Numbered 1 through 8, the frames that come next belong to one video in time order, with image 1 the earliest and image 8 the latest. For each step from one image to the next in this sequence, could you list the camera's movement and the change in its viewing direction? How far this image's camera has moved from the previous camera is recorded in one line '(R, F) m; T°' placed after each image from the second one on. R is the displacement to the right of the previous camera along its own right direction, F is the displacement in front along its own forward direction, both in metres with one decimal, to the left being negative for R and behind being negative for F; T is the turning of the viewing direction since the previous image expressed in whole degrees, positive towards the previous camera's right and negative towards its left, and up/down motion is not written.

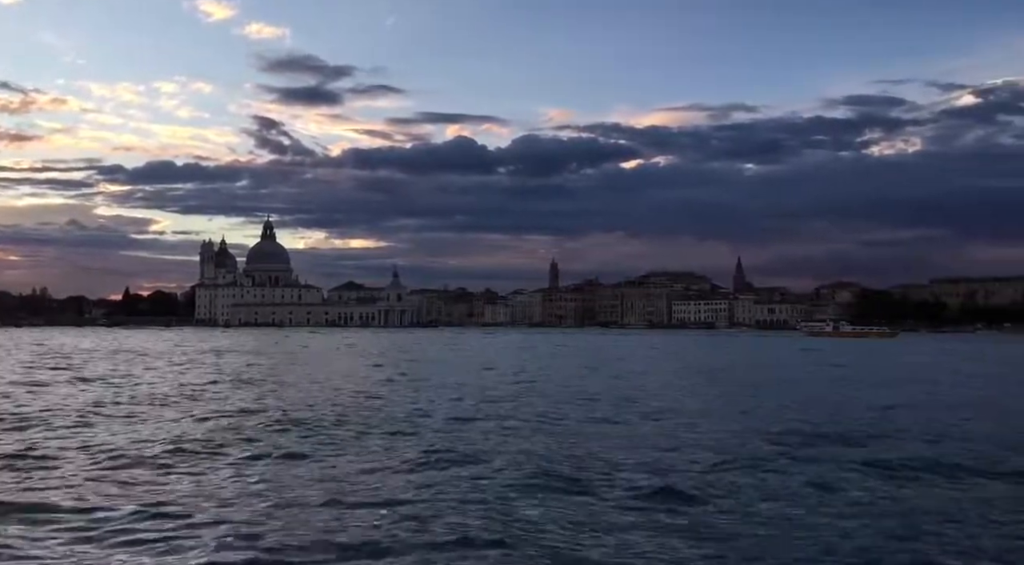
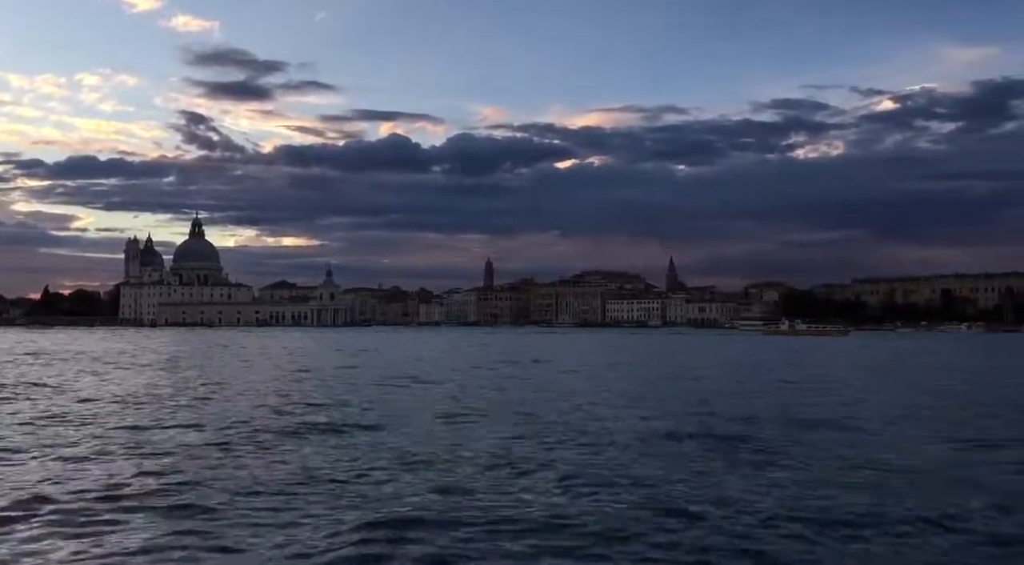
(0.0, +0.7) m; +3°
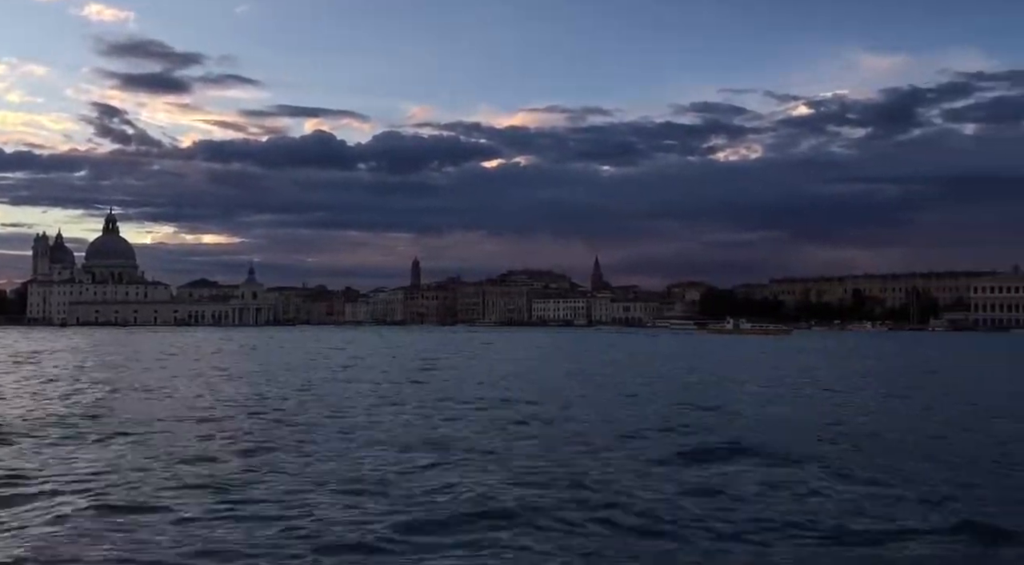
(-0.1, +1.3) m; +4°
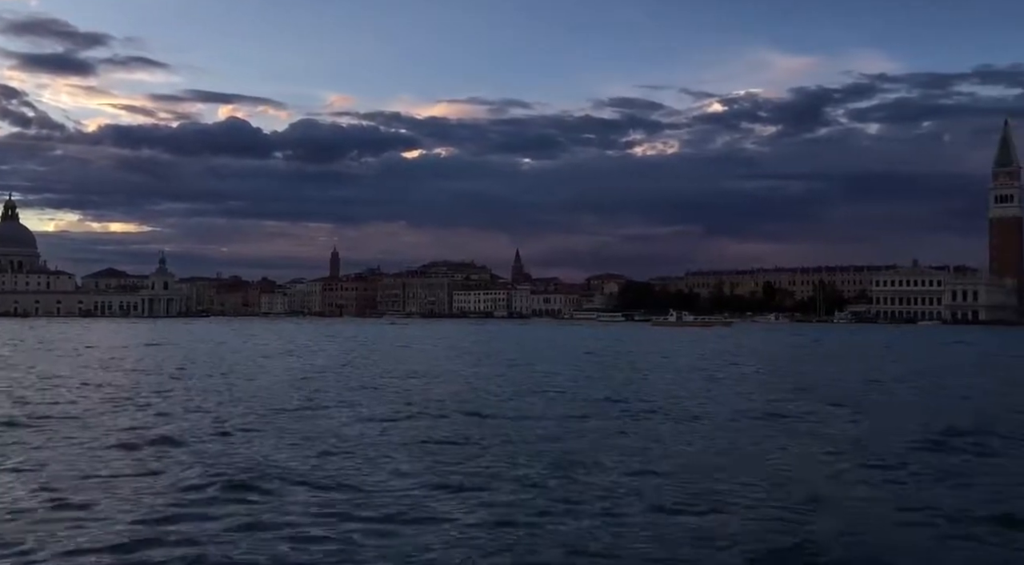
(-0.1, +1.6) m; +4°
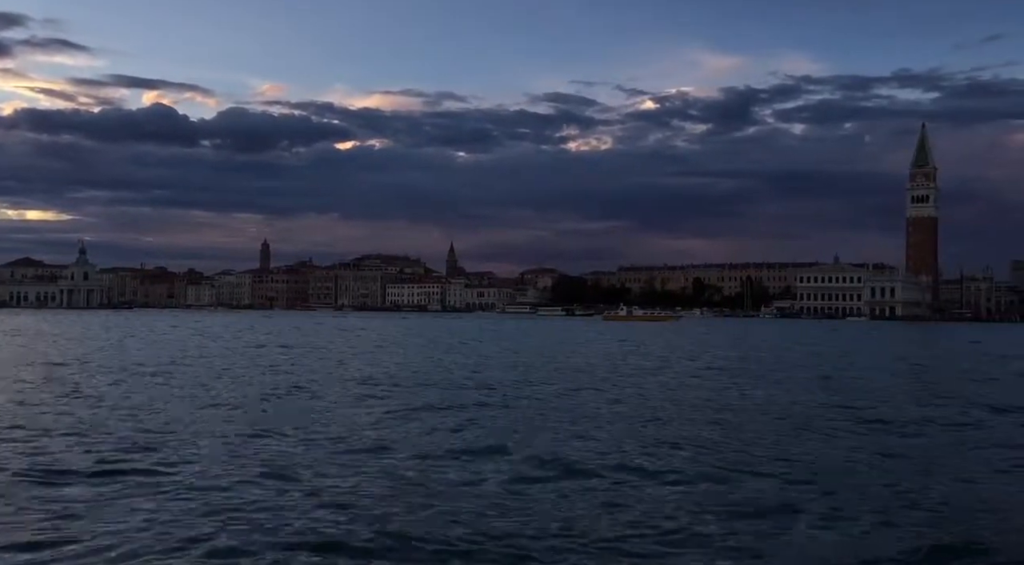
(-0.1, +1.7) m; +3°
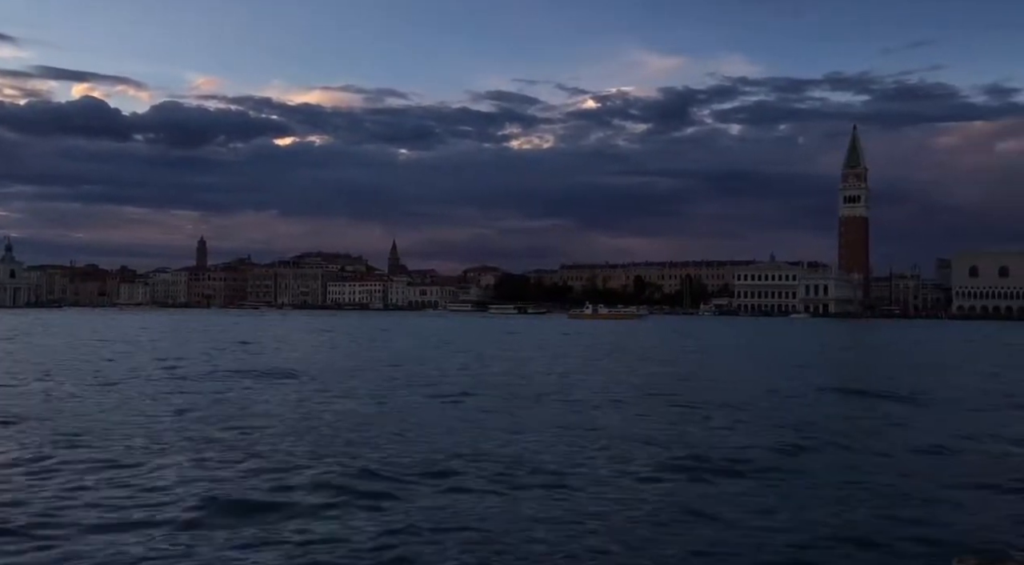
(+0.4, 0.0) m; +3°
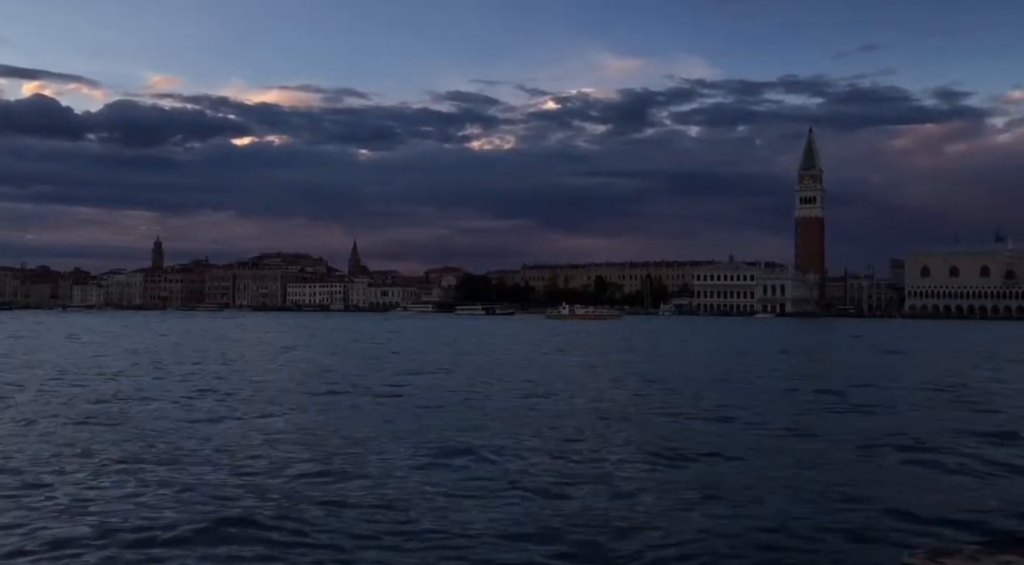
(+0.3, +0.2) m; +2°
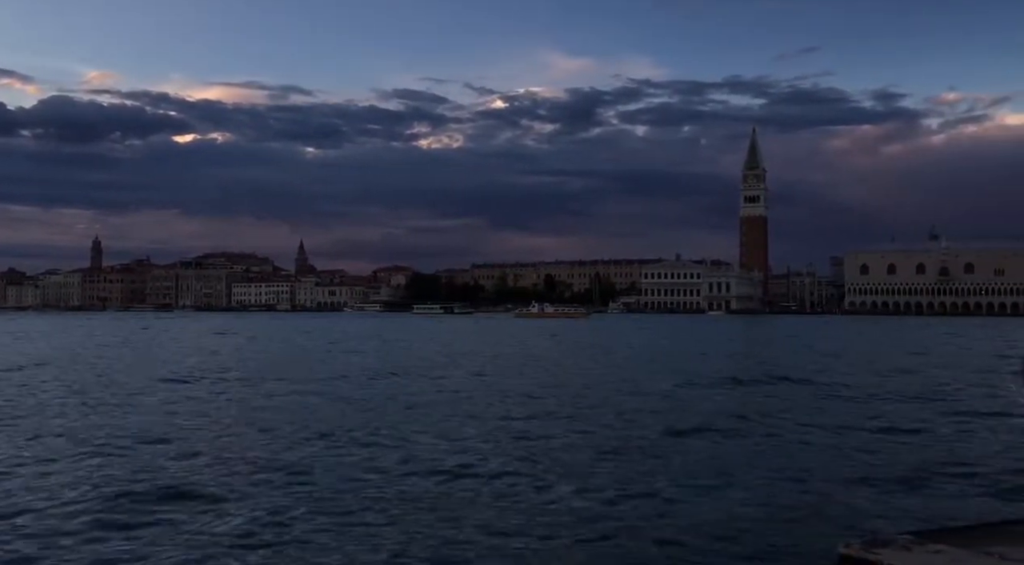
(+0.3, +0.3) m; +3°
